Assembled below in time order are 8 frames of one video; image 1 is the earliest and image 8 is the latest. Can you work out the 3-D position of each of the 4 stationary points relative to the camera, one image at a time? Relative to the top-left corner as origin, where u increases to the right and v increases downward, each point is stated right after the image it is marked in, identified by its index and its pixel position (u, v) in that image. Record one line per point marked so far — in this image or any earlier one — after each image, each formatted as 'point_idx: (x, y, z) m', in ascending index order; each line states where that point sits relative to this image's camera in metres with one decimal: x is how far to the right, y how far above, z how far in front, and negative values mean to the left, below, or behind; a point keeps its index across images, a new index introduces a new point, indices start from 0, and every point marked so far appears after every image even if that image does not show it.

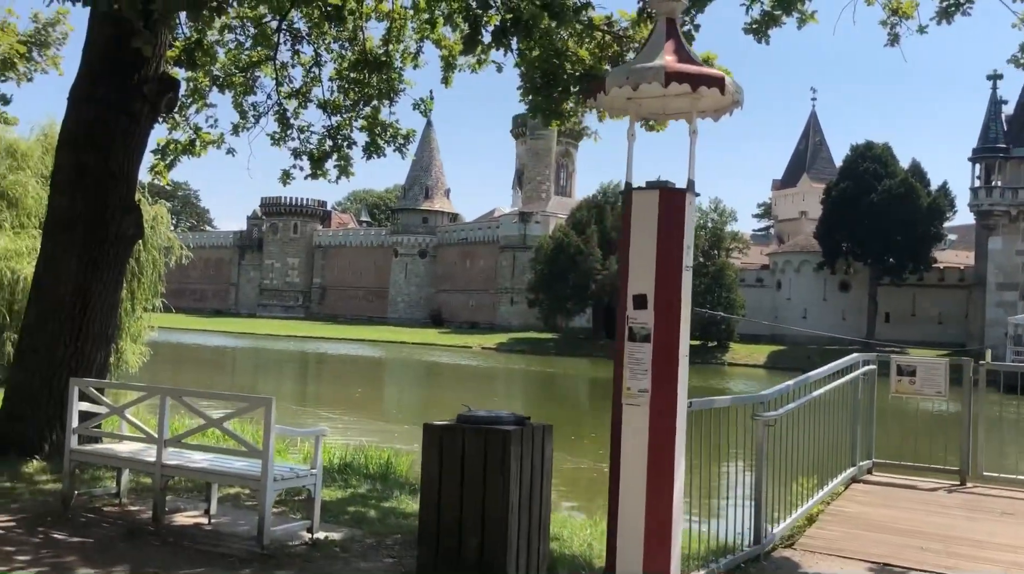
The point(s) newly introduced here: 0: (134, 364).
0: (-7.4, -1.5, +18.4) m
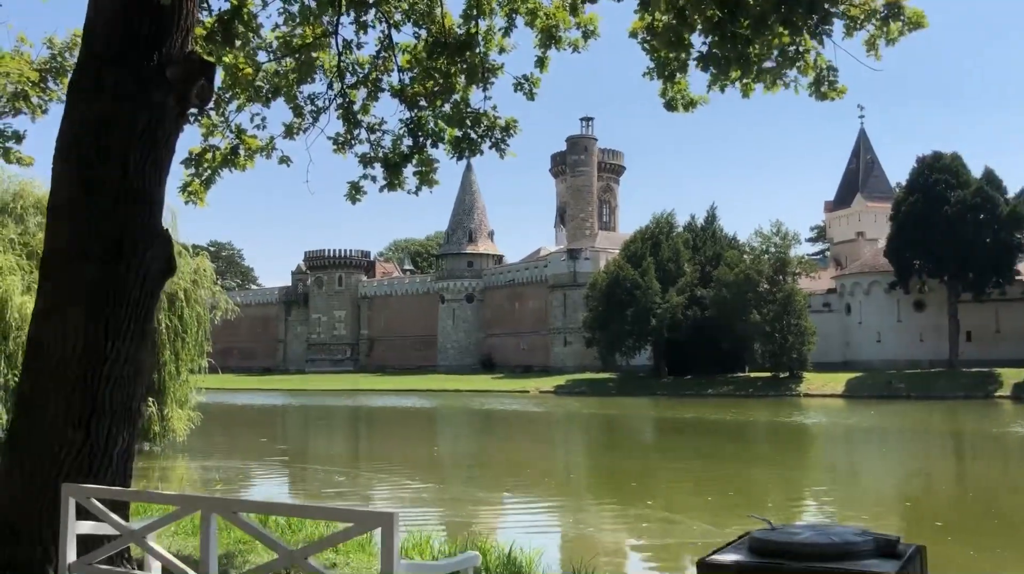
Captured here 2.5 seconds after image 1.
0: (-5.9, -2.6, +16.8) m
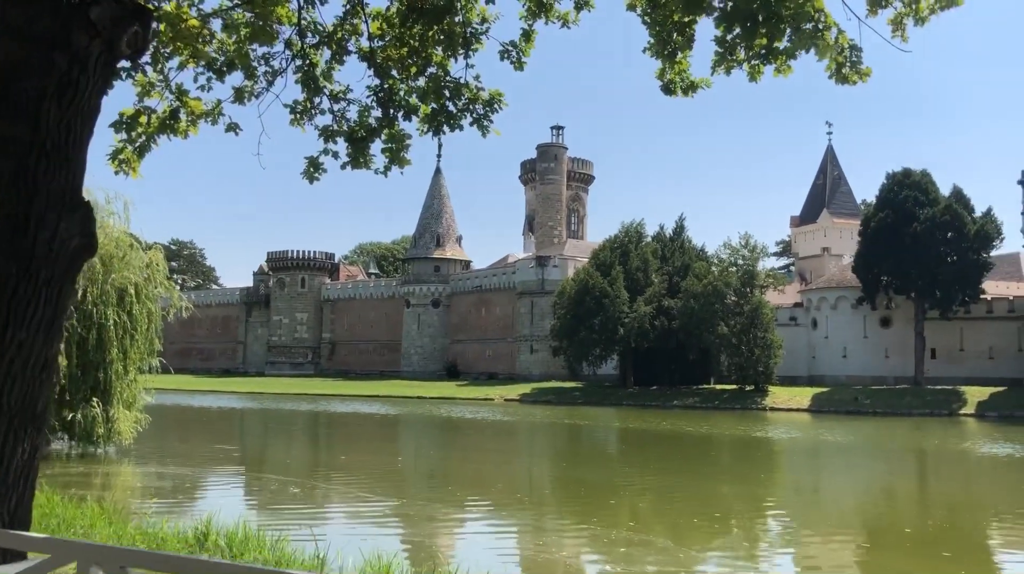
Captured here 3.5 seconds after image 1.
0: (-6.5, -2.5, +15.8) m
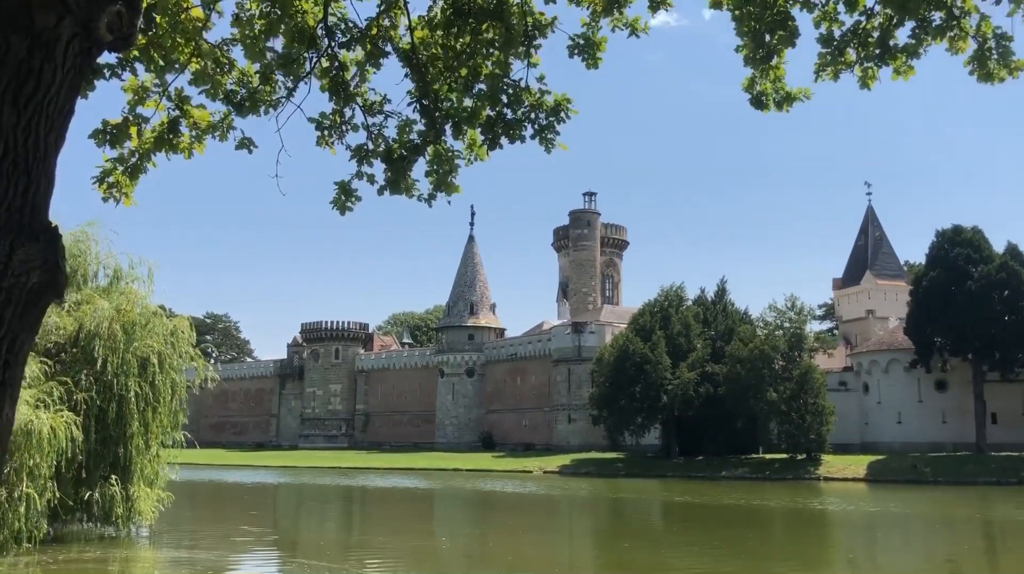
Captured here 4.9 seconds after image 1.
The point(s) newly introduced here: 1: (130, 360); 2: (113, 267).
0: (-5.7, -3.6, +14.7) m
1: (-5.8, -1.1, +14.2) m
2: (-6.8, +0.4, +16.1) m
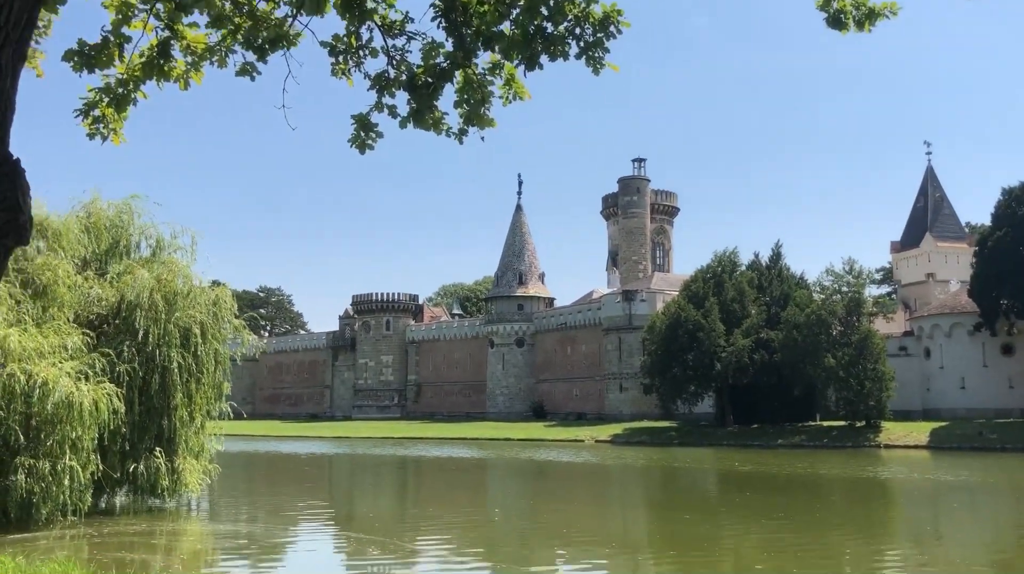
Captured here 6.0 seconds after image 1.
0: (-4.9, -3.1, +14.6) m
1: (-5.1, -0.7, +14.0) m
2: (-6.0, +0.8, +15.8) m
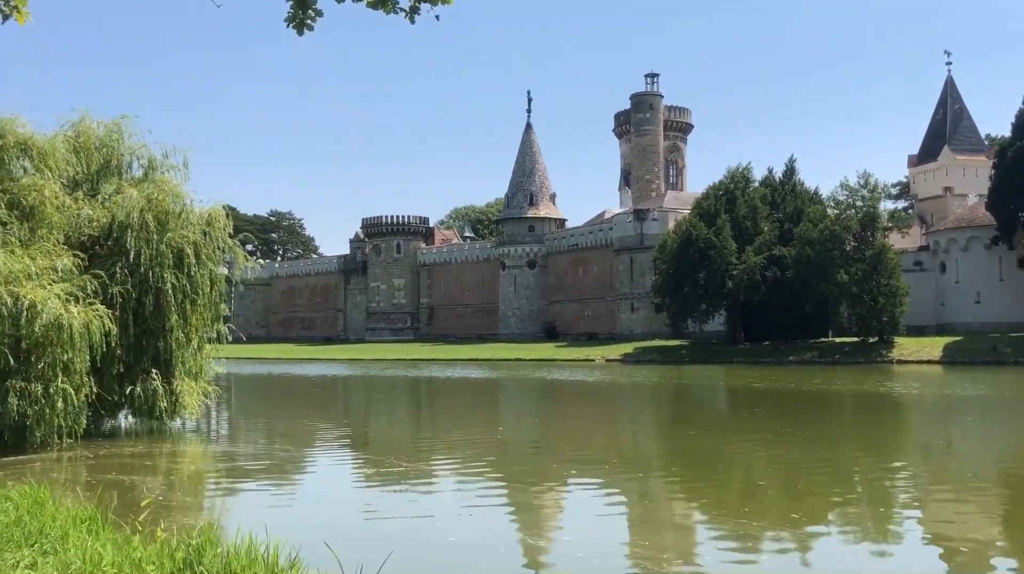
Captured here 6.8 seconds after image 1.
0: (-4.9, -1.9, +14.5) m
1: (-5.1, +0.5, +13.7) m
2: (-6.0, +2.2, +15.4) m
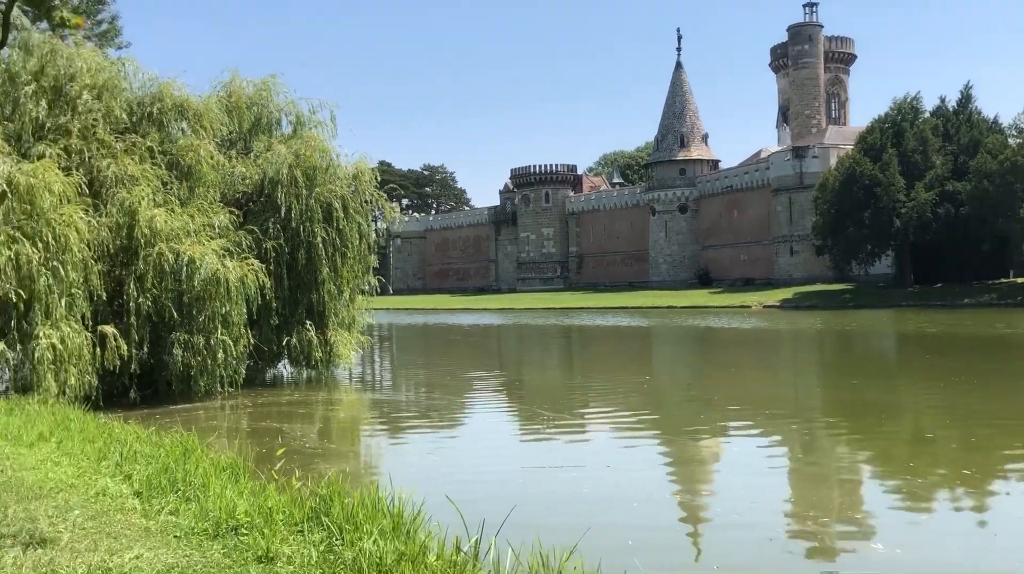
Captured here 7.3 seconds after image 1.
0: (-2.6, -1.1, +14.9) m
1: (-3.0, +1.2, +14.0) m
2: (-3.6, +2.9, +15.8) m
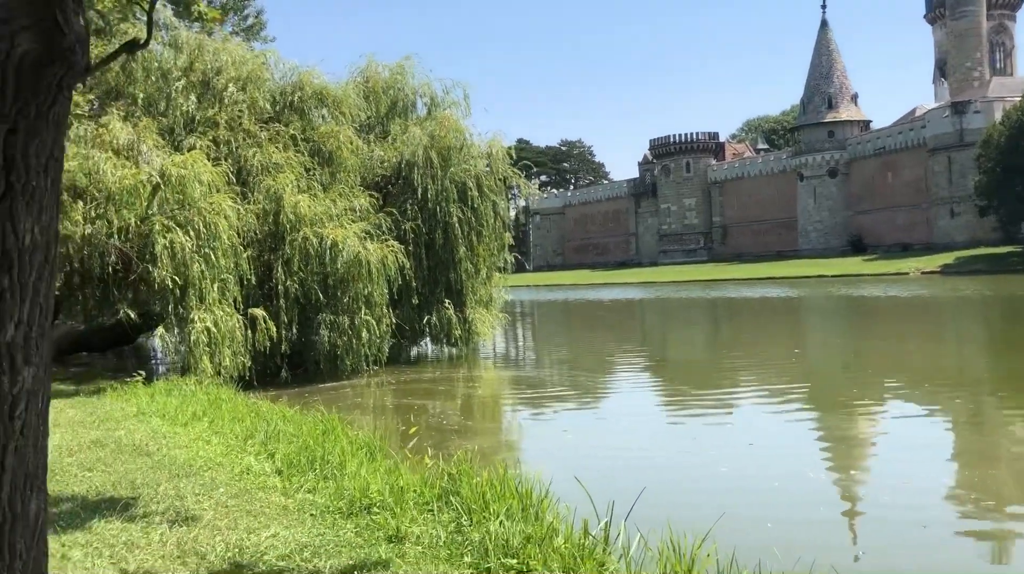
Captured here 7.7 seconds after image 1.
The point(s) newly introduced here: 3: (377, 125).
0: (-0.3, -0.8, +15.0) m
1: (-1.0, +1.5, +14.2) m
2: (-1.4, +3.3, +16.0) m
3: (-2.2, +2.7, +15.5) m
